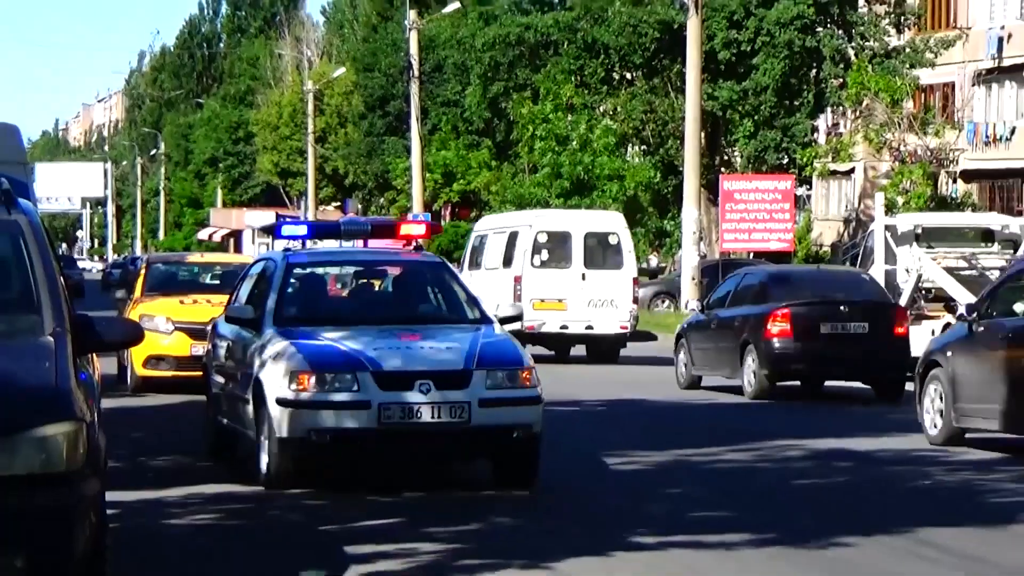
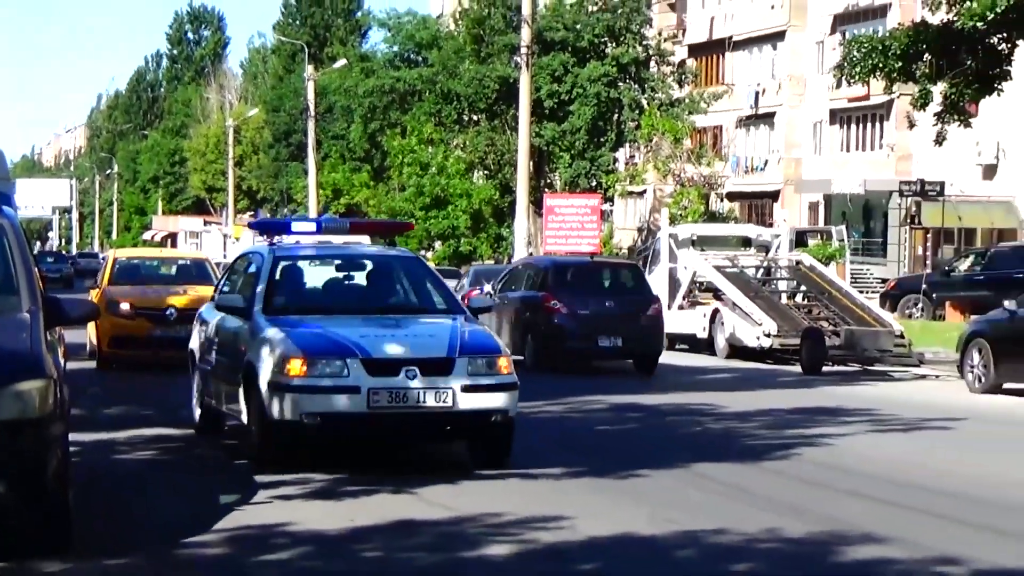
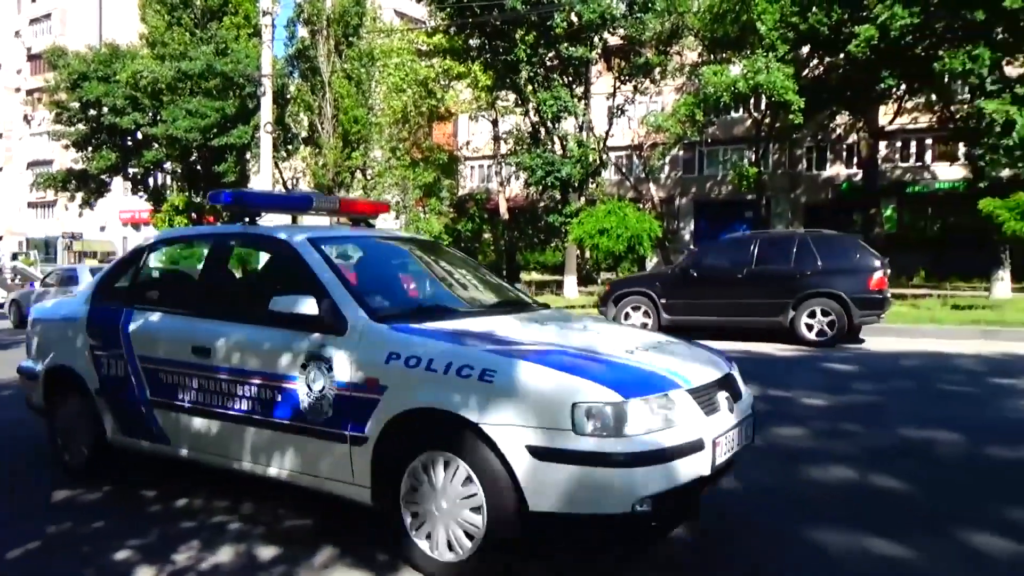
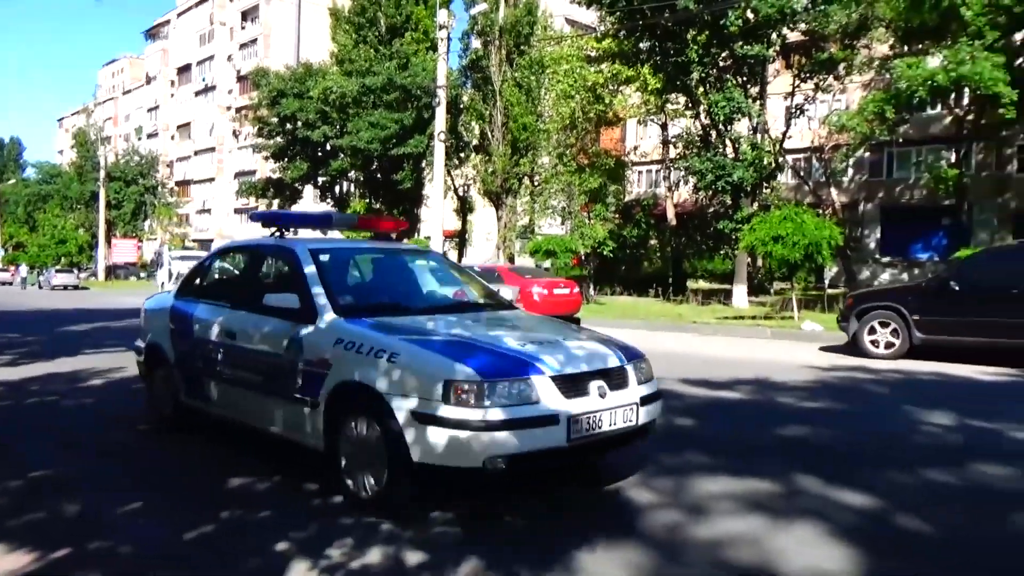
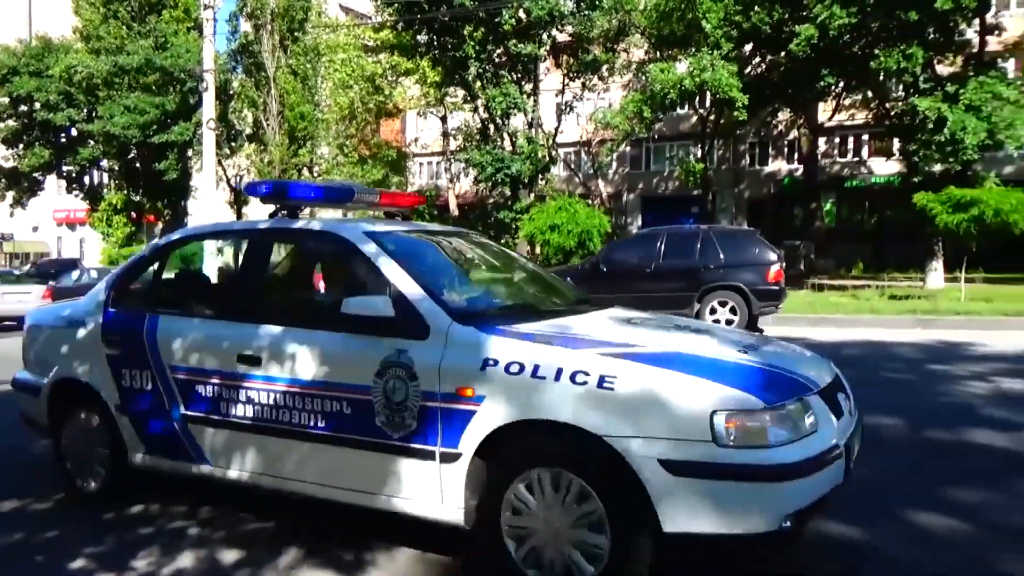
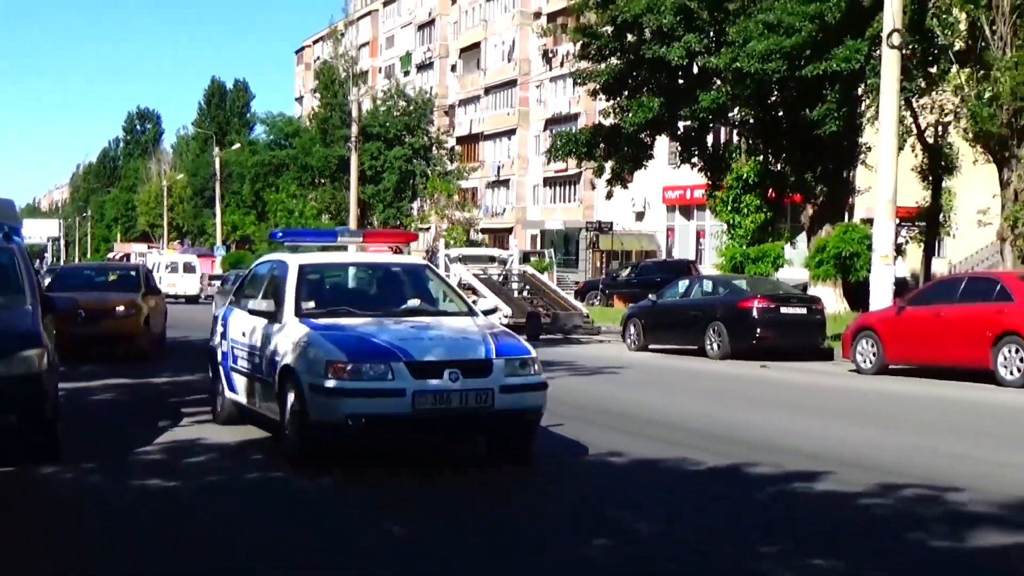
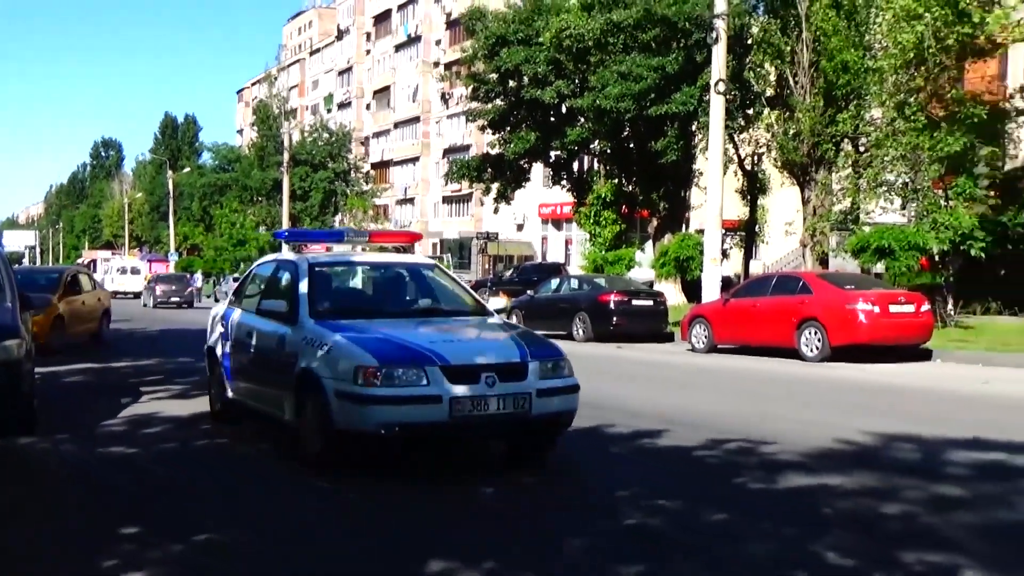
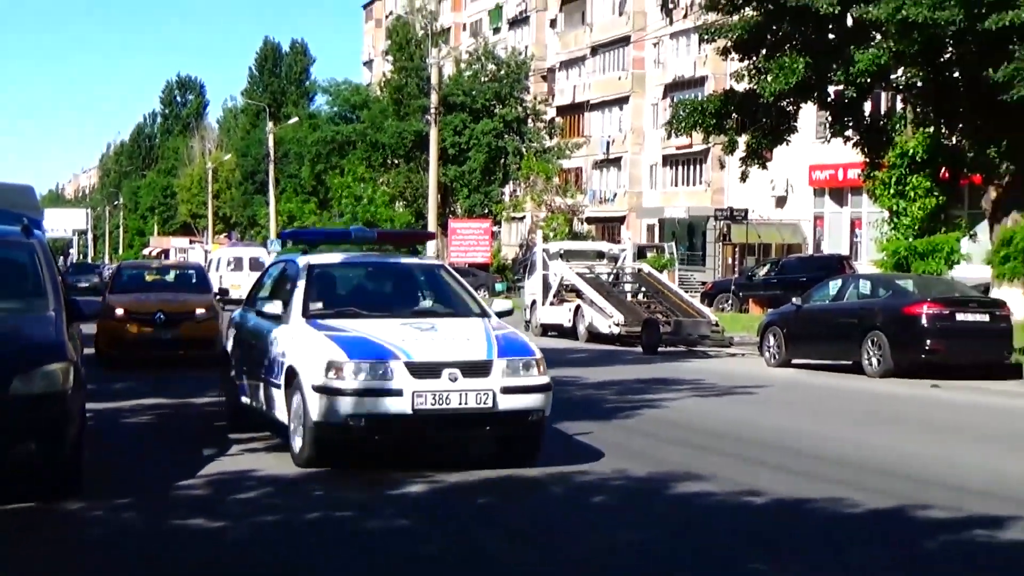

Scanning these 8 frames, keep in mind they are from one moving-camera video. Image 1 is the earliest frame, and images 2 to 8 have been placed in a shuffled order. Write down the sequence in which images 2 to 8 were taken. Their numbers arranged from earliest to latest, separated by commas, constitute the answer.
2, 8, 6, 7, 4, 3, 5
